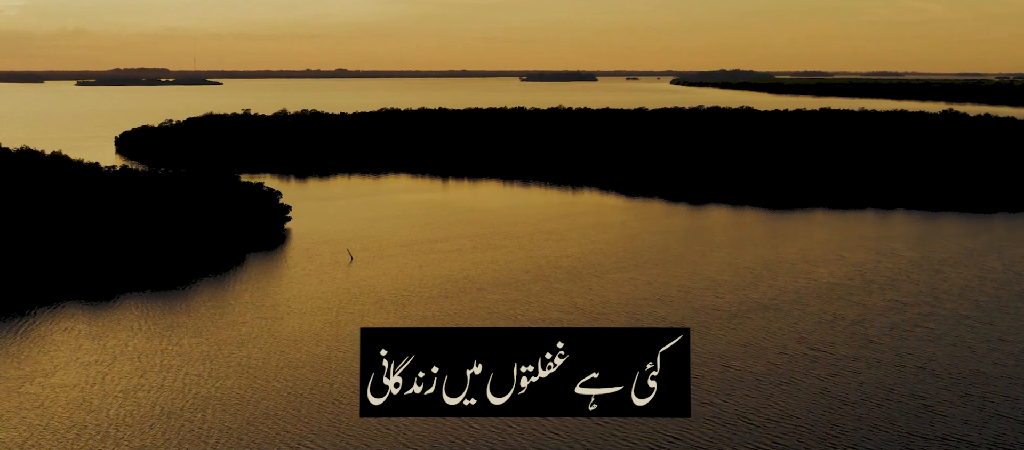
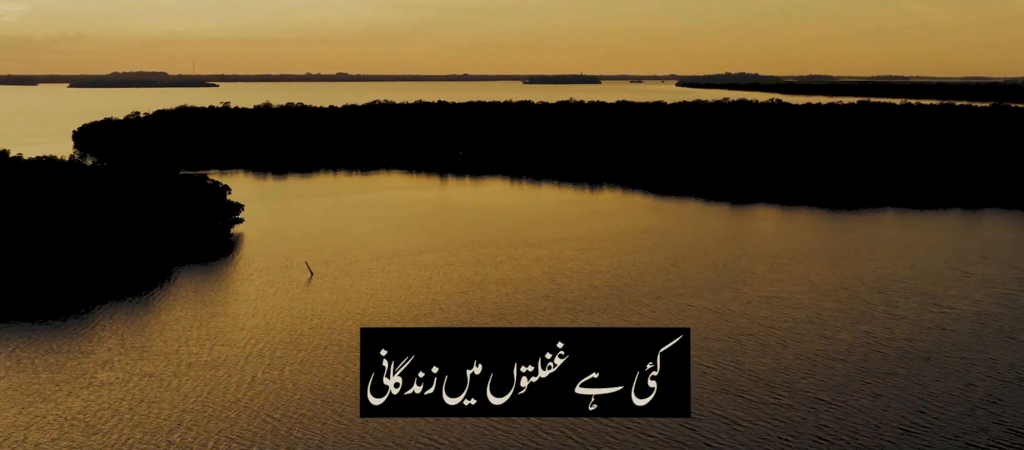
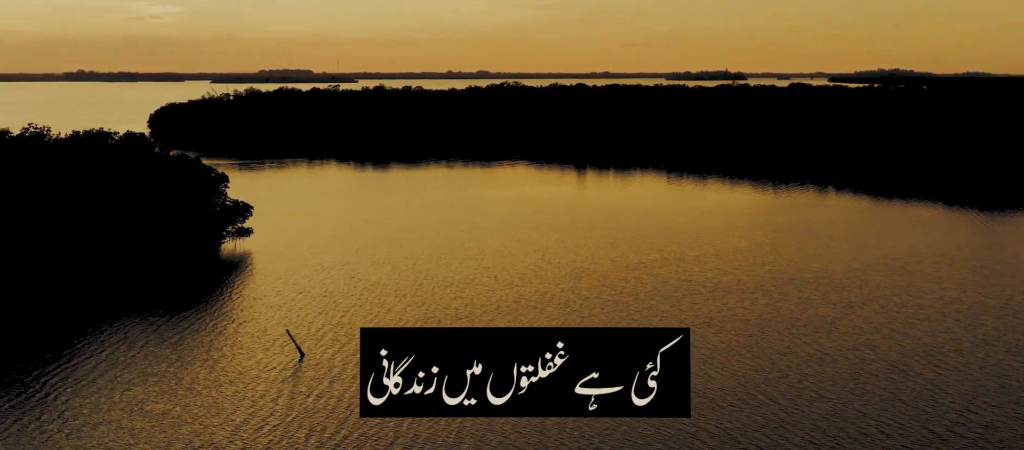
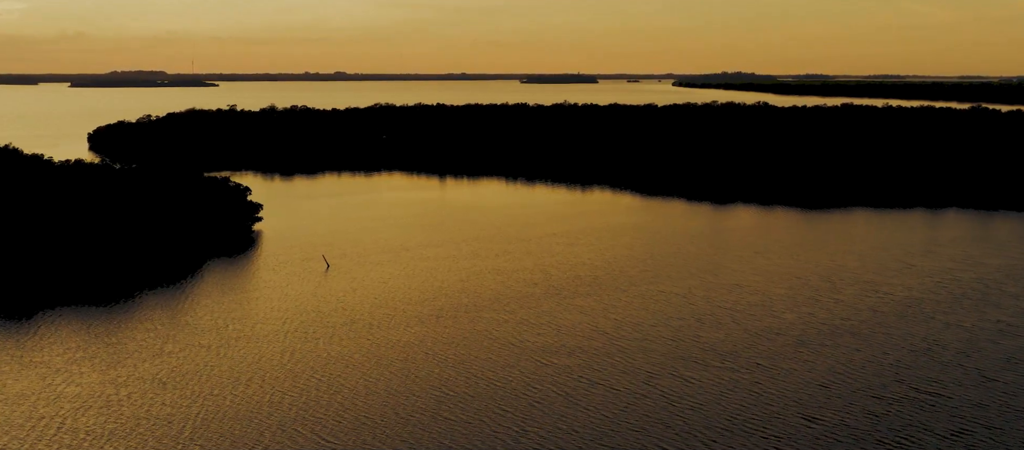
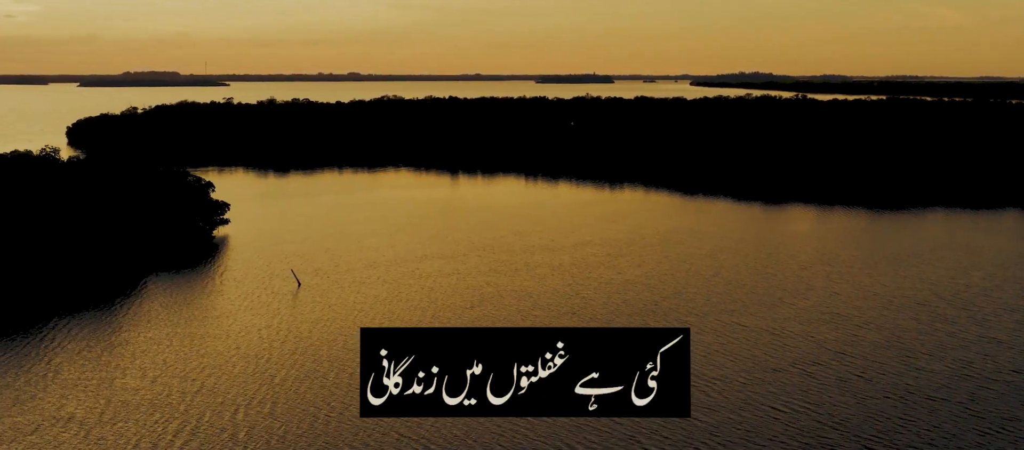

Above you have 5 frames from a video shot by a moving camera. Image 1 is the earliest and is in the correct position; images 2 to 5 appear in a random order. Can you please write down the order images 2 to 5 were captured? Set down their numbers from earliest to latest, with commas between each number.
4, 2, 5, 3
